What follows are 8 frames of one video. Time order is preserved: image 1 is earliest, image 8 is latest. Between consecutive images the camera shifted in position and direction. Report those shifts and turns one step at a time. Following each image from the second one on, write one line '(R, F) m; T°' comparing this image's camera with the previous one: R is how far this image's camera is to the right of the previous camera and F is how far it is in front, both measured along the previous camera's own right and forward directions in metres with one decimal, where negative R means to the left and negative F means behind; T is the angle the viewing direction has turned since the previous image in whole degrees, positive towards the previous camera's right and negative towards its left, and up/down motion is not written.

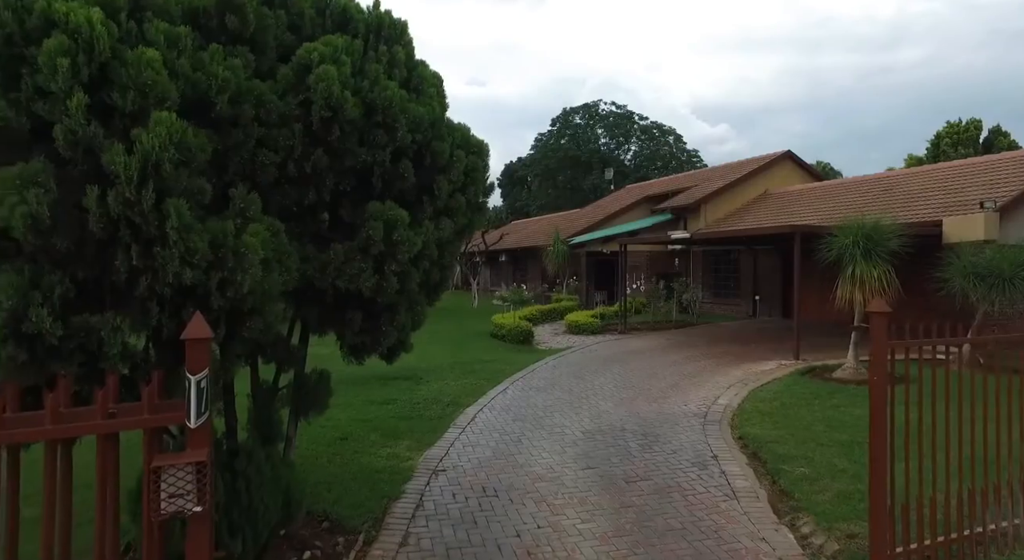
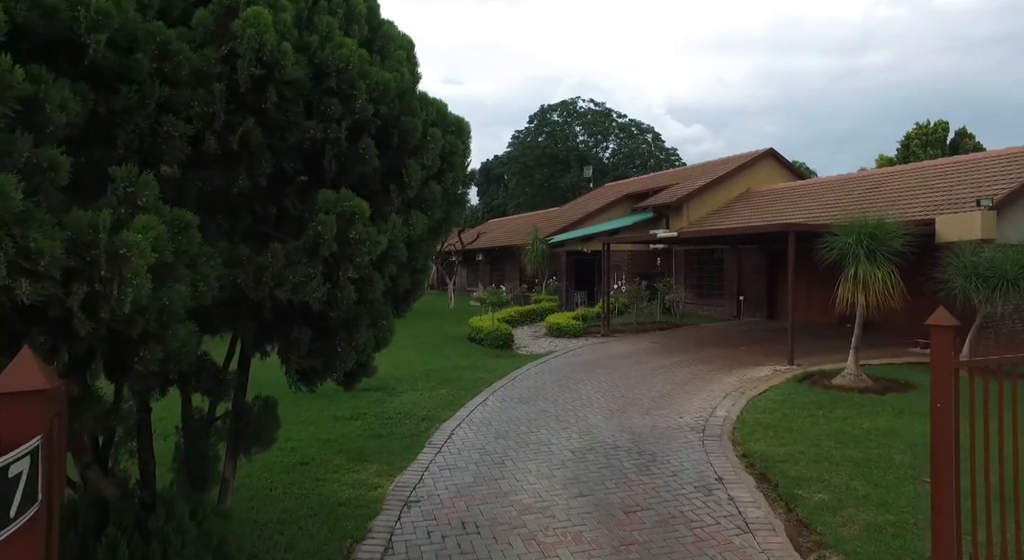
(-0.1, +0.7) m; +2°
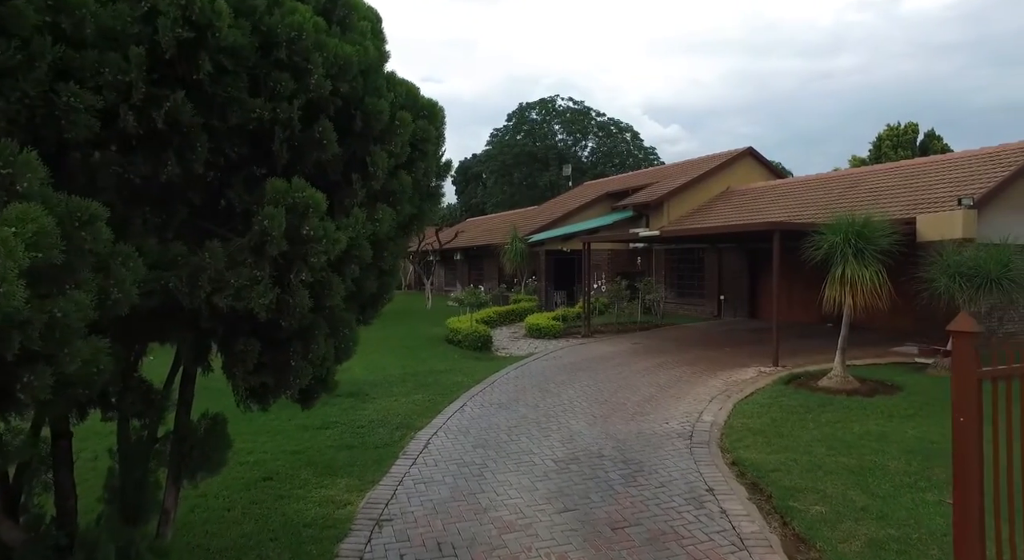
(0.0, +0.4) m; +2°
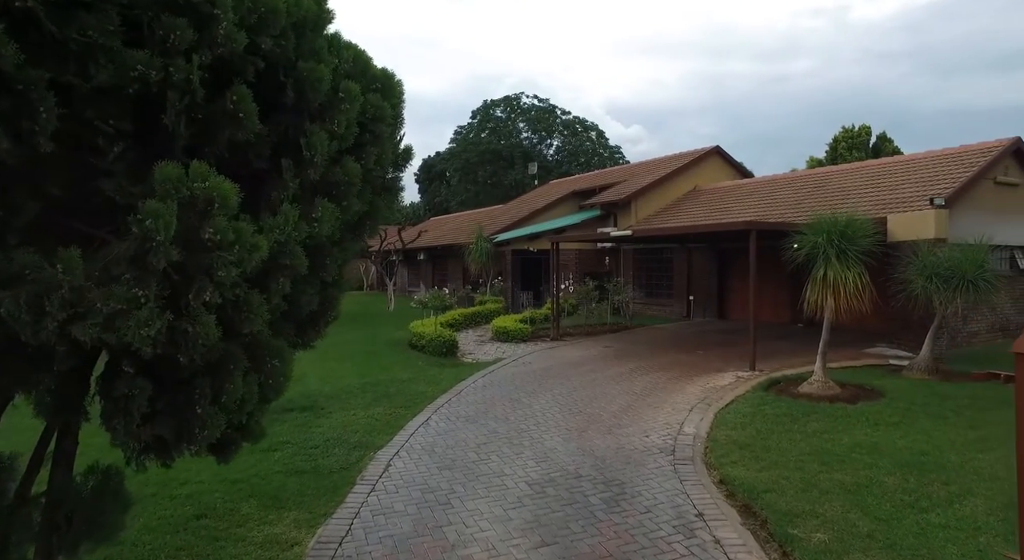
(0.0, +0.6) m; +3°
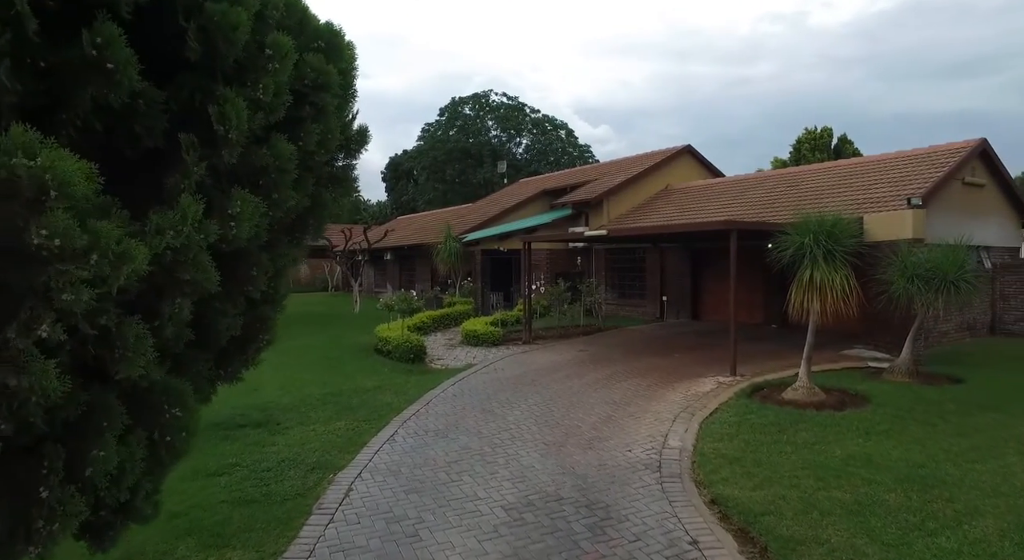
(0.0, +0.5) m; +3°
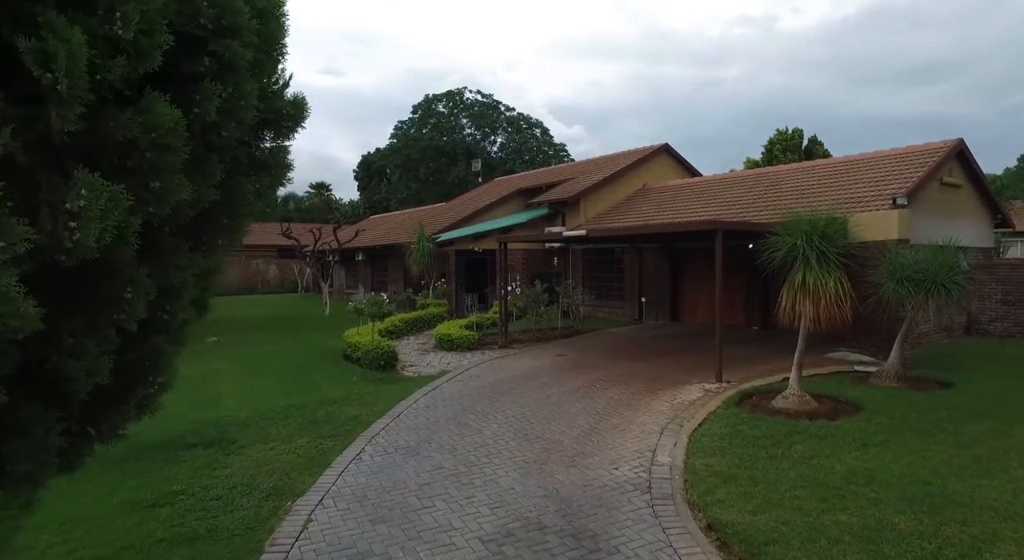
(0.0, +0.5) m; +2°
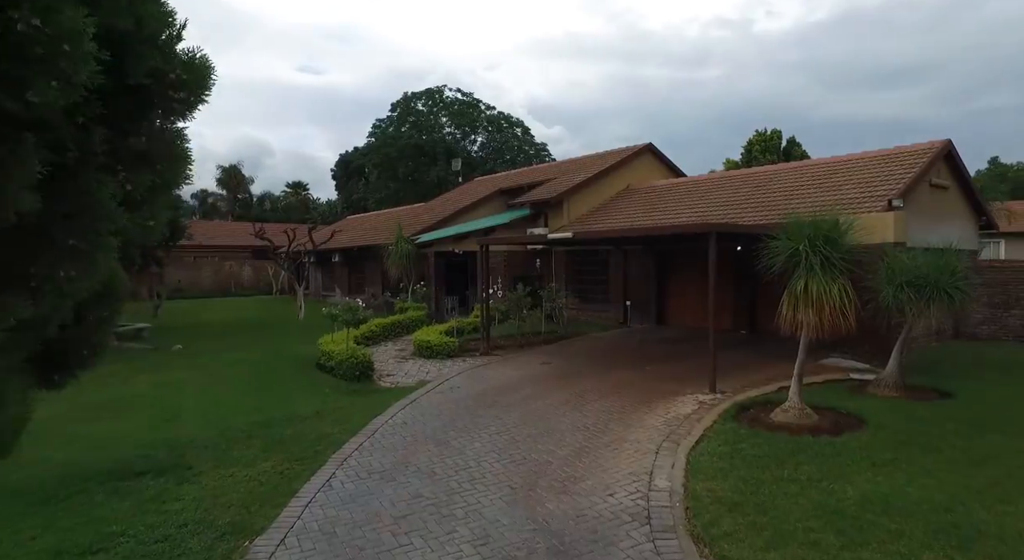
(0.0, +0.6) m; +2°
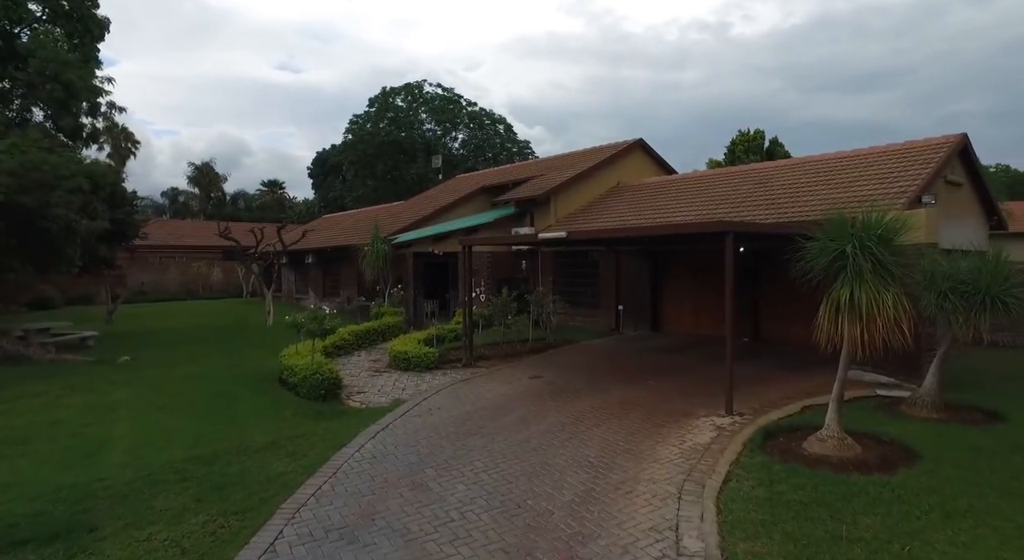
(-0.1, +1.3) m; +2°
